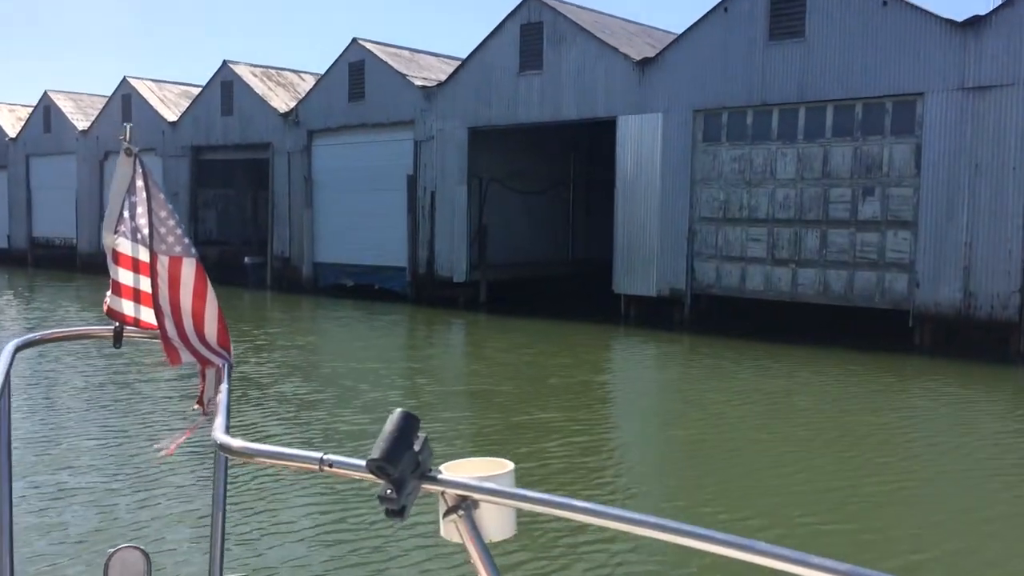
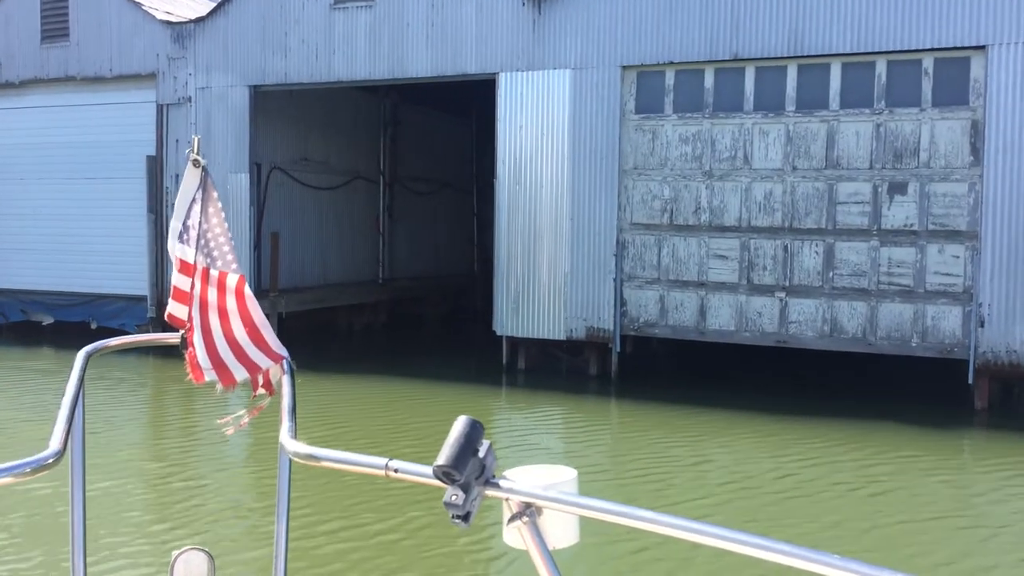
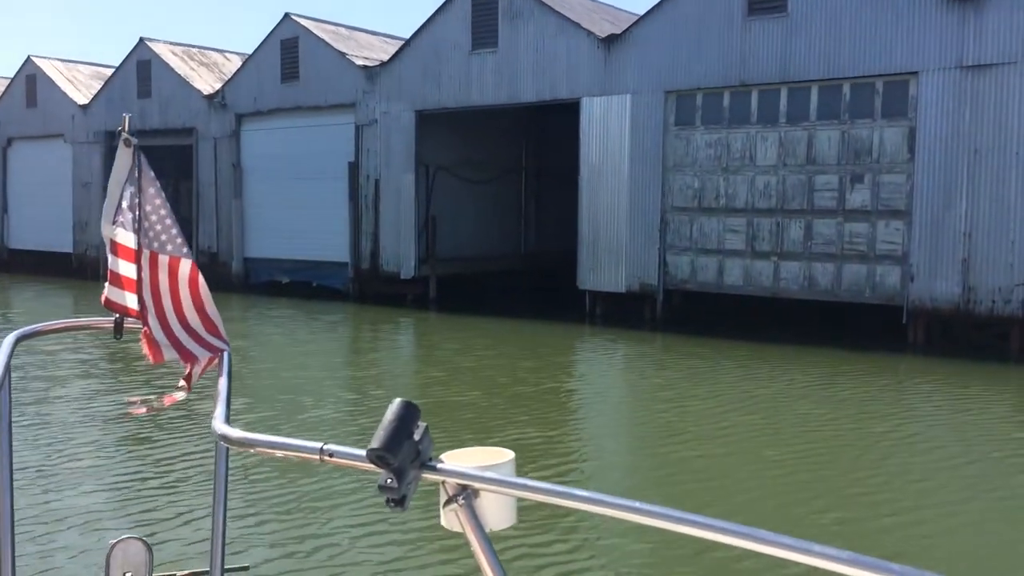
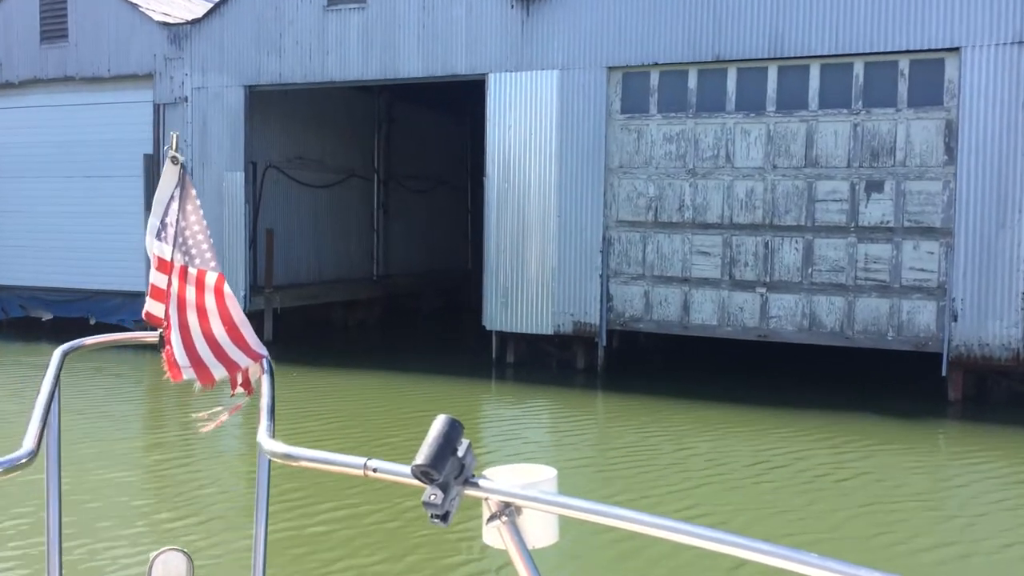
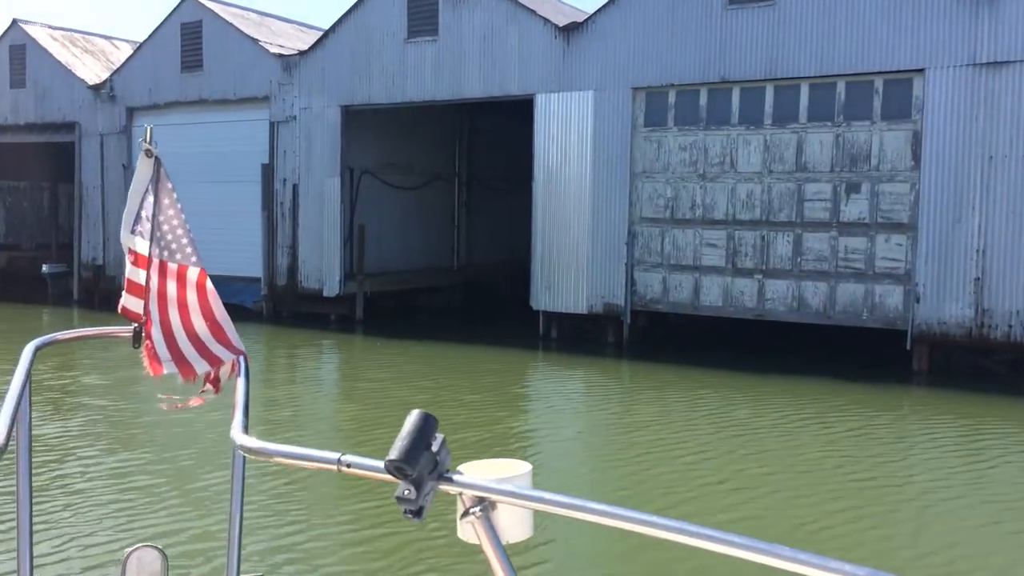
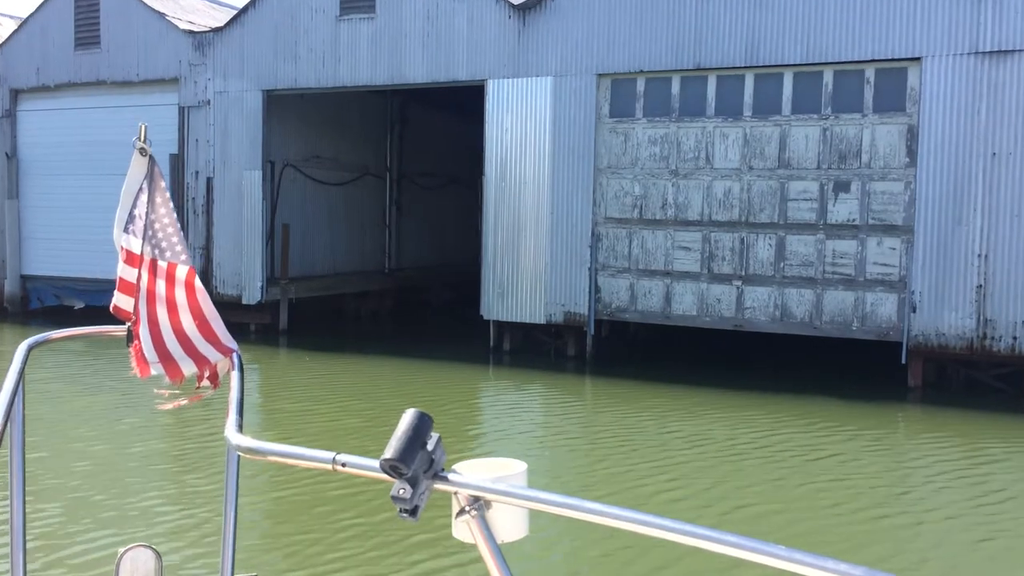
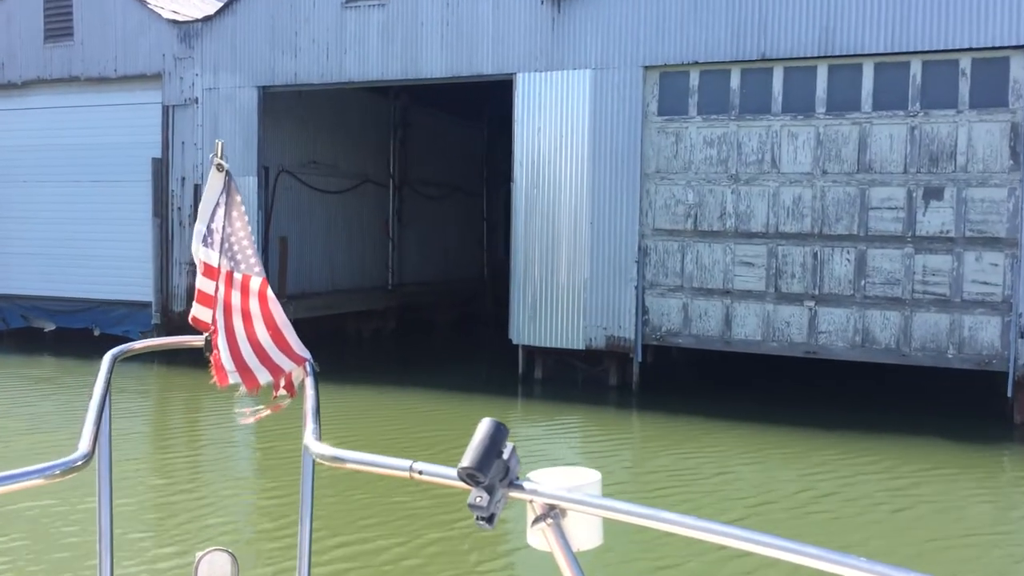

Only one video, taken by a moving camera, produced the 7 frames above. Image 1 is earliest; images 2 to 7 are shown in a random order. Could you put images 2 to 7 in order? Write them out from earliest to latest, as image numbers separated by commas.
3, 5, 6, 4, 2, 7
